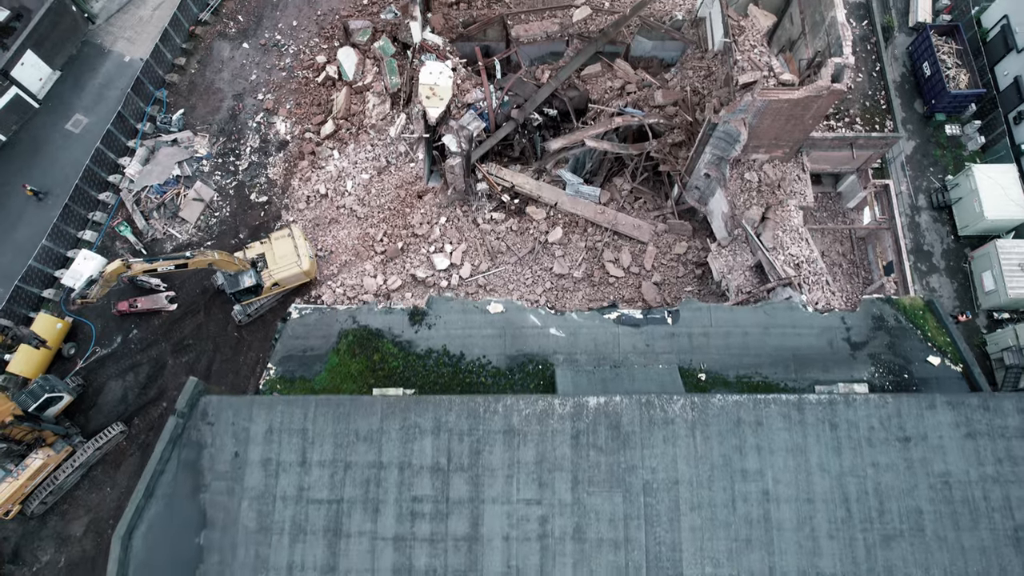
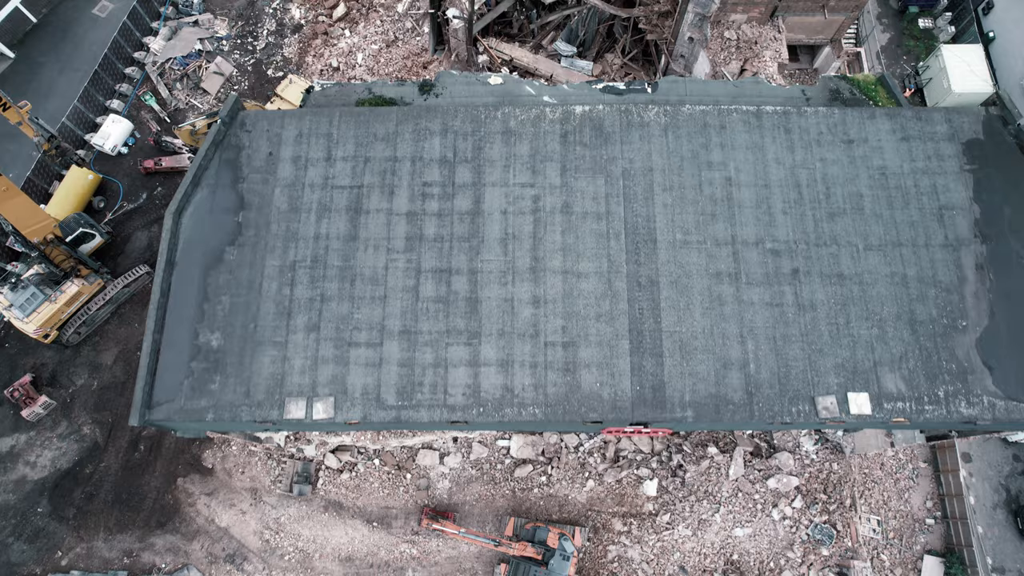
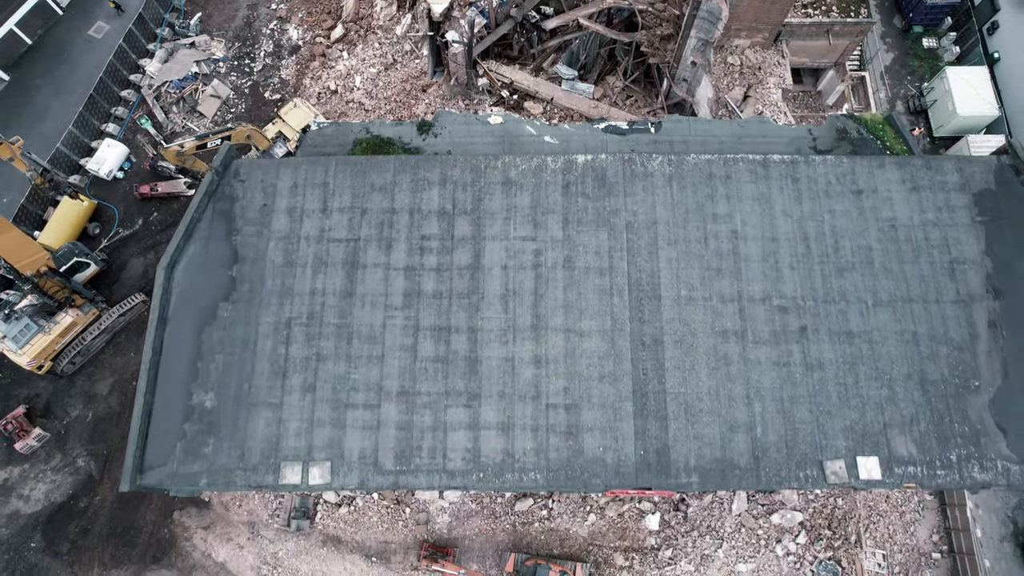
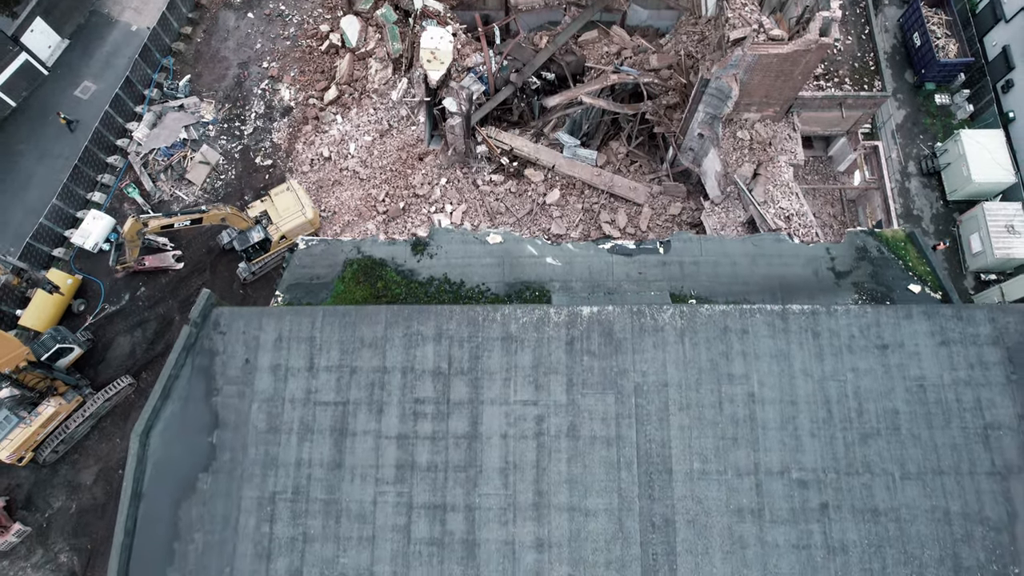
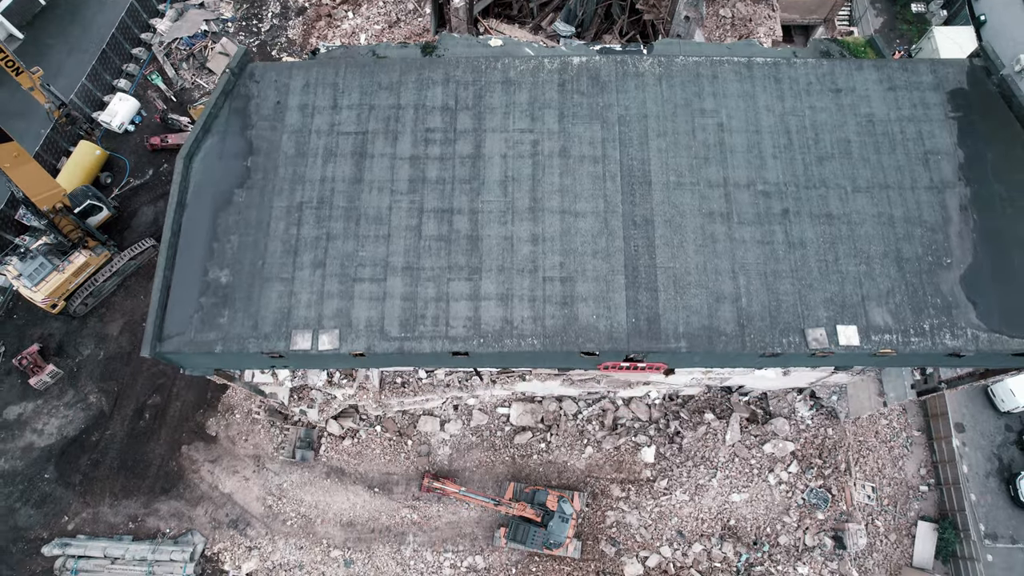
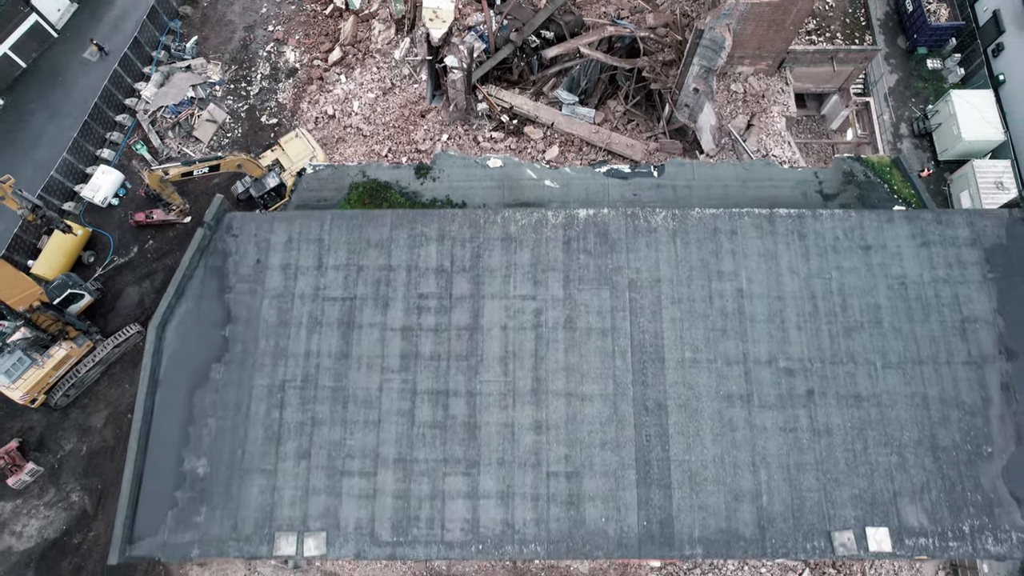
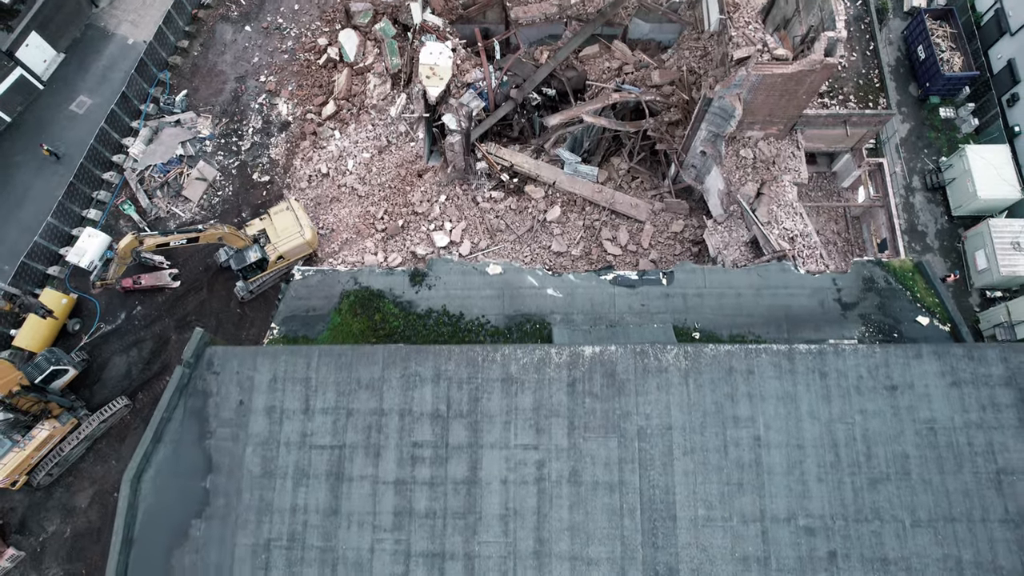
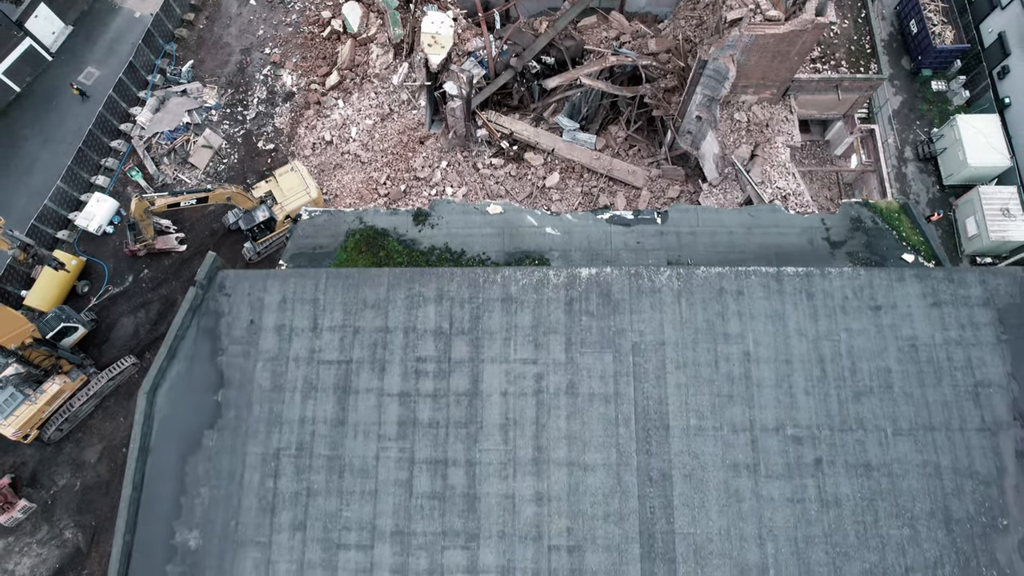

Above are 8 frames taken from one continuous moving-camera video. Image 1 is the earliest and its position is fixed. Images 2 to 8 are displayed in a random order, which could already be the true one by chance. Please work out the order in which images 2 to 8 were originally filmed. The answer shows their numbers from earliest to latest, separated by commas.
7, 4, 8, 6, 3, 2, 5
